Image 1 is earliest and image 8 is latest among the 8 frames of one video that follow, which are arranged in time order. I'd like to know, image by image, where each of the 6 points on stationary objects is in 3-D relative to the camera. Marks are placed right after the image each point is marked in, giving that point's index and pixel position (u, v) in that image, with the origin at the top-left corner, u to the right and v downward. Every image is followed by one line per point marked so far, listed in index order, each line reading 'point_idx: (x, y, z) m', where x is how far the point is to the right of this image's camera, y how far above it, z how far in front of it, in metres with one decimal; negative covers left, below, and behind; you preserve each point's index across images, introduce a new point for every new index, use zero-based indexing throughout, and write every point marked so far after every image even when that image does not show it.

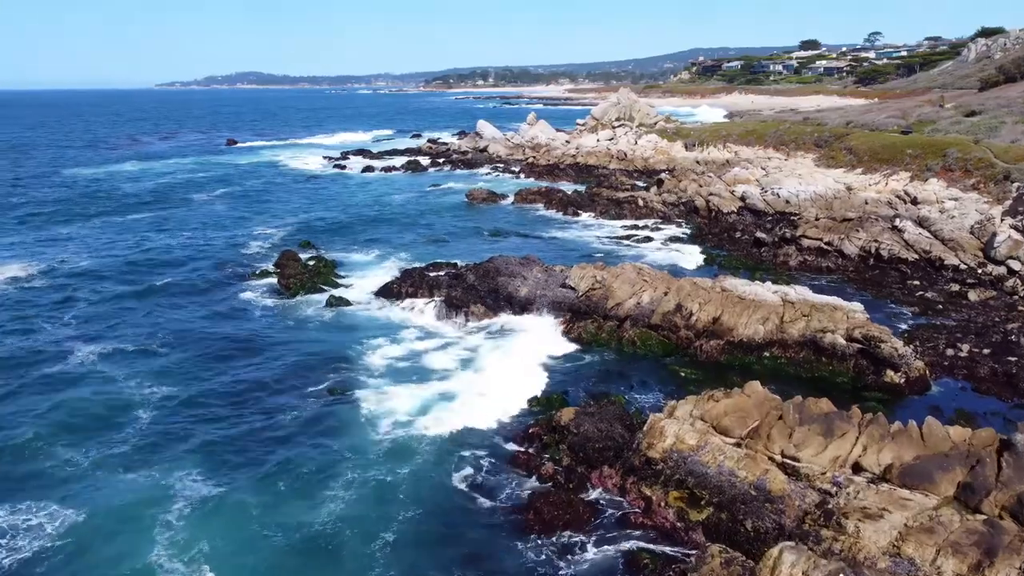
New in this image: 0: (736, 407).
0: (+4.3, -2.3, +15.6) m
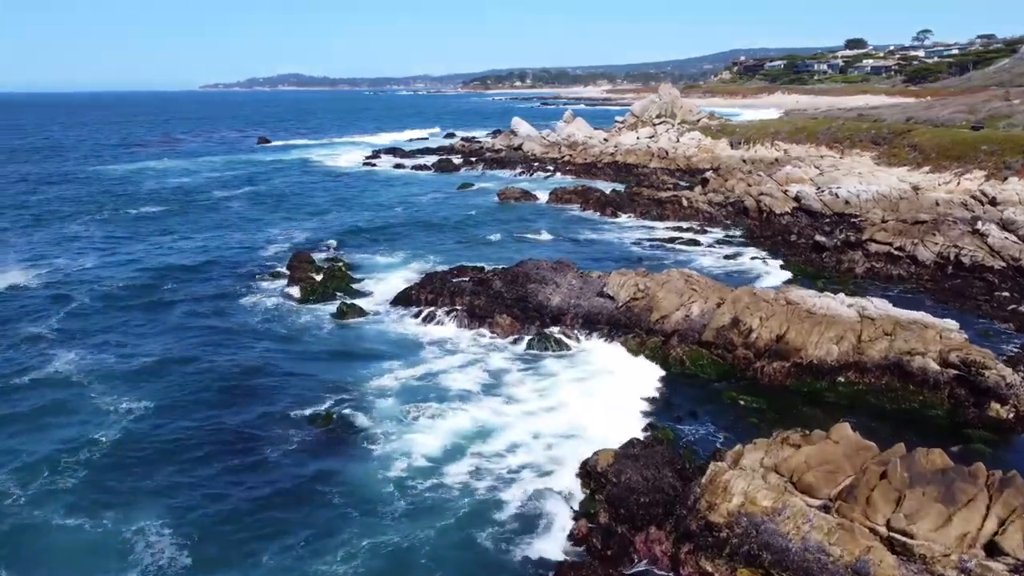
0: (+4.6, -2.6, +12.2) m
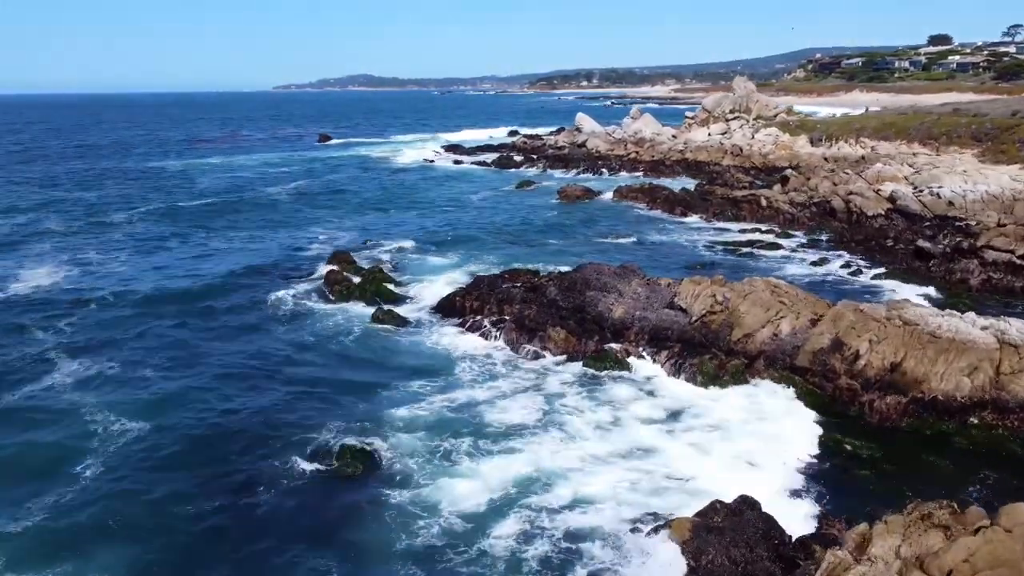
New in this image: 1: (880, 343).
0: (+5.1, -2.9, +8.6) m
1: (+7.6, -1.1, +16.9) m
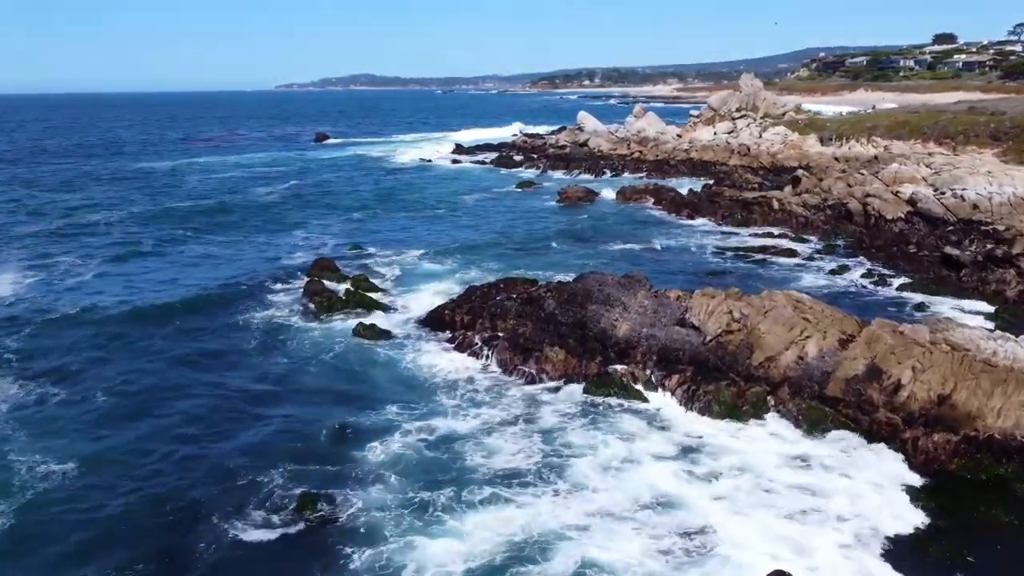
0: (+4.9, -3.2, +6.5) m
1: (+7.5, -1.5, +14.7) m
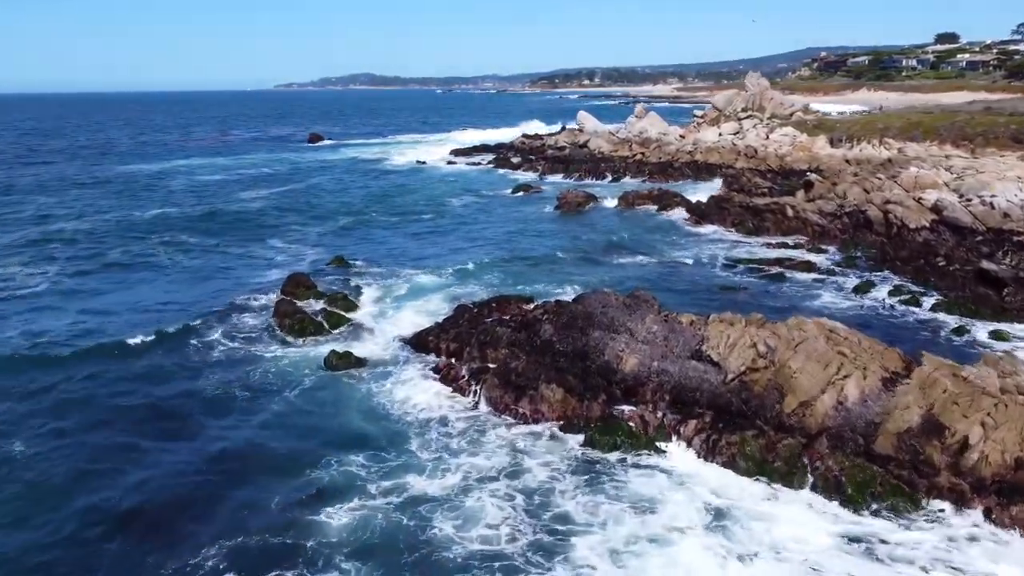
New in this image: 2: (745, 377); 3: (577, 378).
0: (+4.7, -3.8, +4.0) m
1: (+7.3, -2.1, +12.3) m
2: (+4.4, -1.7, +15.6) m
3: (+1.3, -1.9, +16.8) m
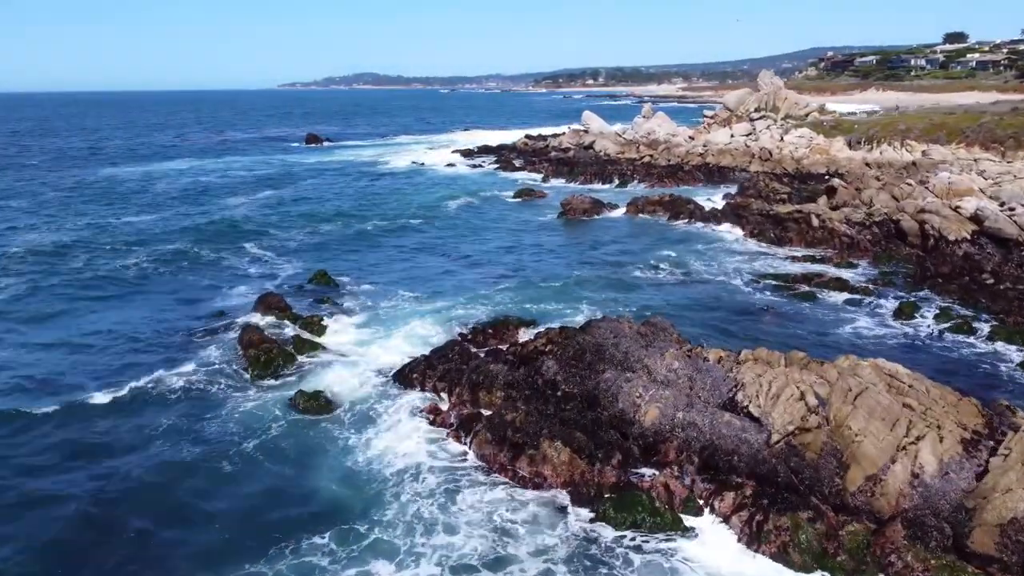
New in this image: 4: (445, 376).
0: (+4.6, -4.5, +1.2) m
1: (+7.2, -2.7, +9.4) m
2: (+4.4, -2.3, +12.8) m
3: (+1.3, -2.5, +14.0) m
4: (-1.4, -1.9, +17.2) m
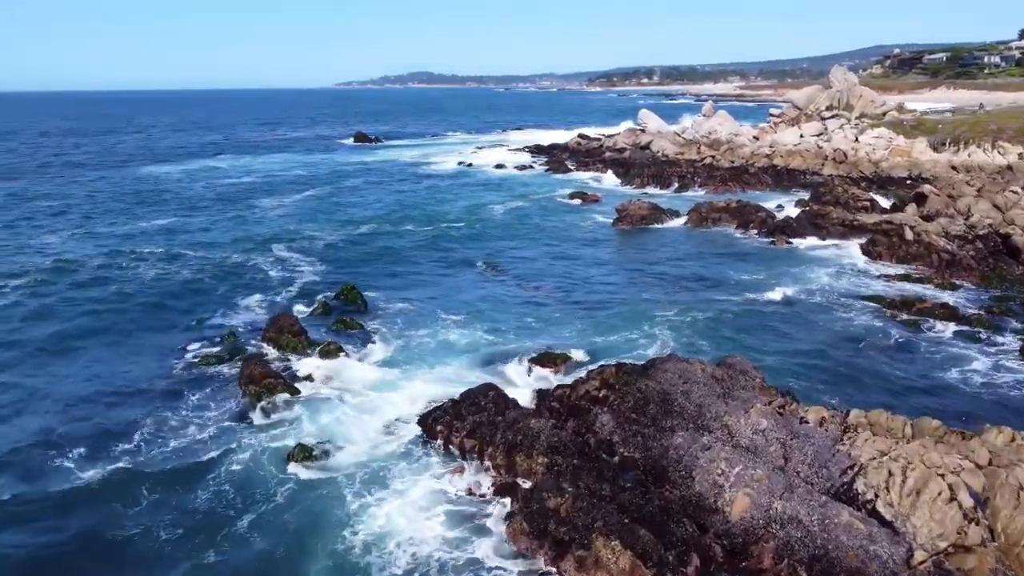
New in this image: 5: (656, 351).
0: (+4.3, -5.2, -2.4) m
1: (+7.5, -3.4, +5.7) m
2: (+4.9, -3.0, +9.2) m
3: (+1.8, -3.2, +10.7) m
4: (-0.6, -2.5, +14.0) m
5: (+3.2, -1.4, +18.8) m
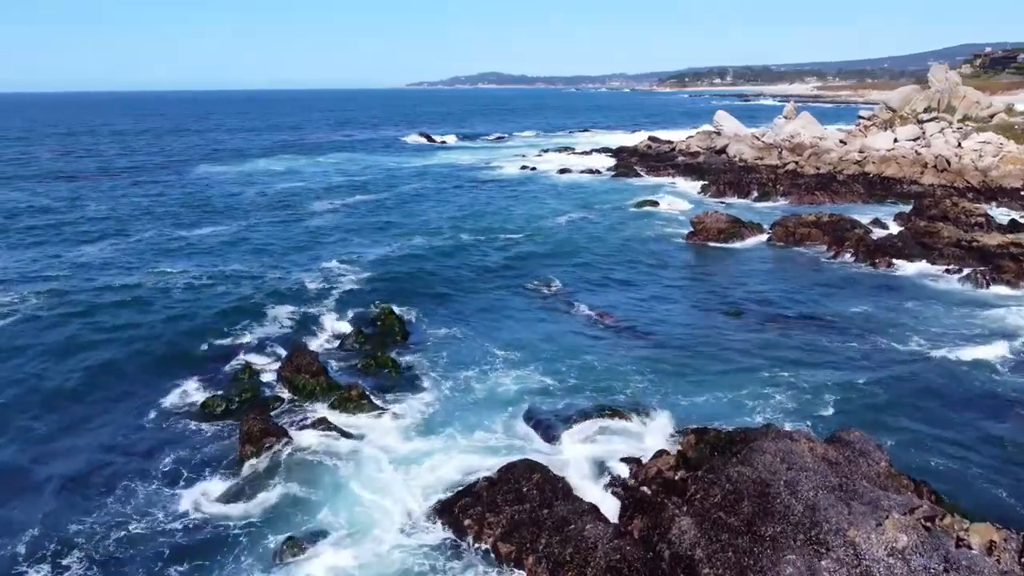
0: (+3.6, -6.0, -5.9) m
1: (+7.4, -4.4, +1.8) m
2: (+5.1, -3.9, +5.6) m
3: (+2.2, -4.0, +7.2) m
4: (0.0, -3.2, +10.8) m
5: (+4.3, -2.3, +15.3) m
